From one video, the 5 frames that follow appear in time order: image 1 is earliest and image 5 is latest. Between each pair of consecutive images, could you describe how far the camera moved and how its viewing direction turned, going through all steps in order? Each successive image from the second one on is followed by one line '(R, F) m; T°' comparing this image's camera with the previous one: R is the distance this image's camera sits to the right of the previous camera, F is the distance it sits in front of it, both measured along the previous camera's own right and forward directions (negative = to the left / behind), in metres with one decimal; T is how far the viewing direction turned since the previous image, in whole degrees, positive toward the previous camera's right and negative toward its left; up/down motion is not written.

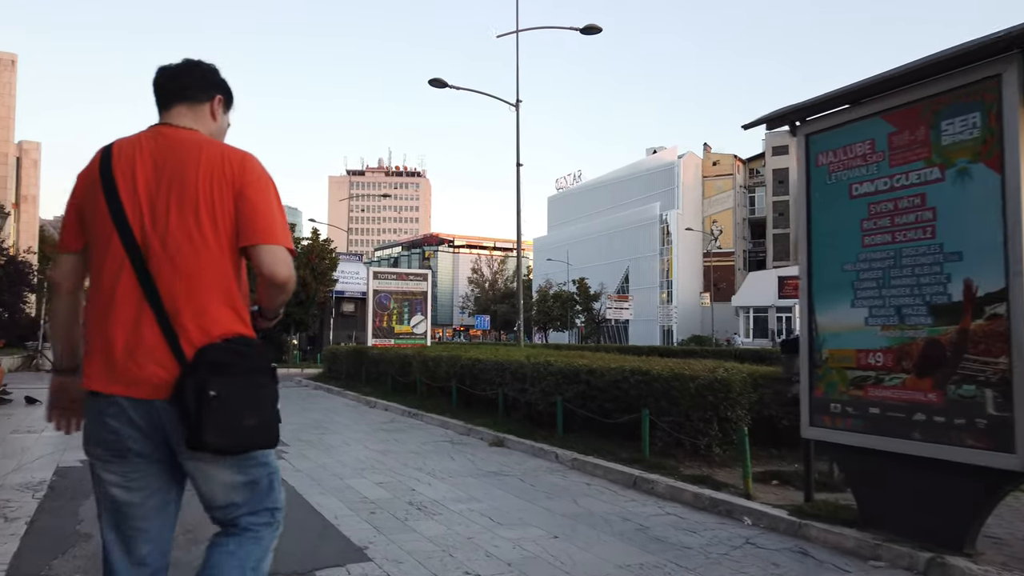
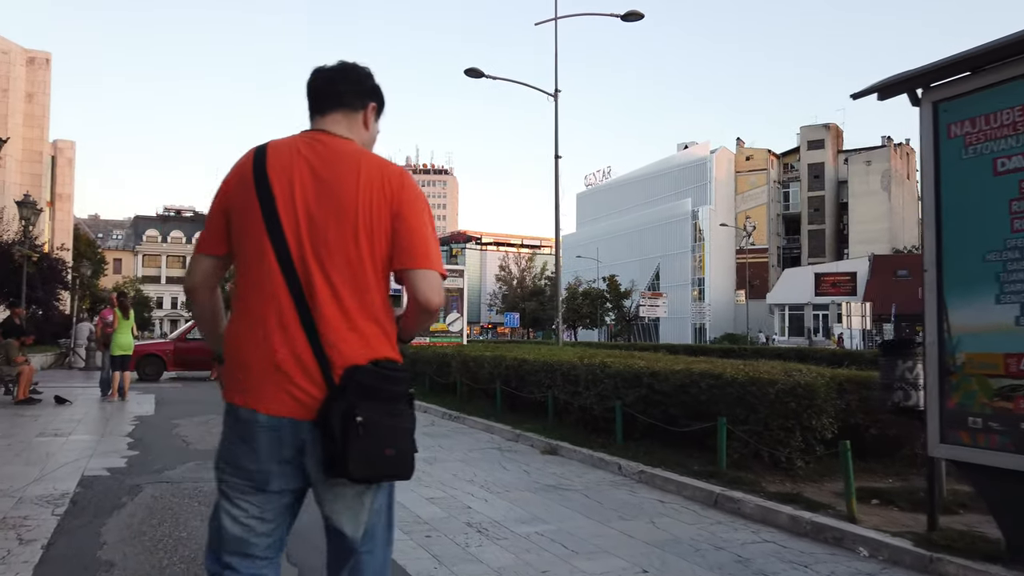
(-0.3, +0.7) m; -2°
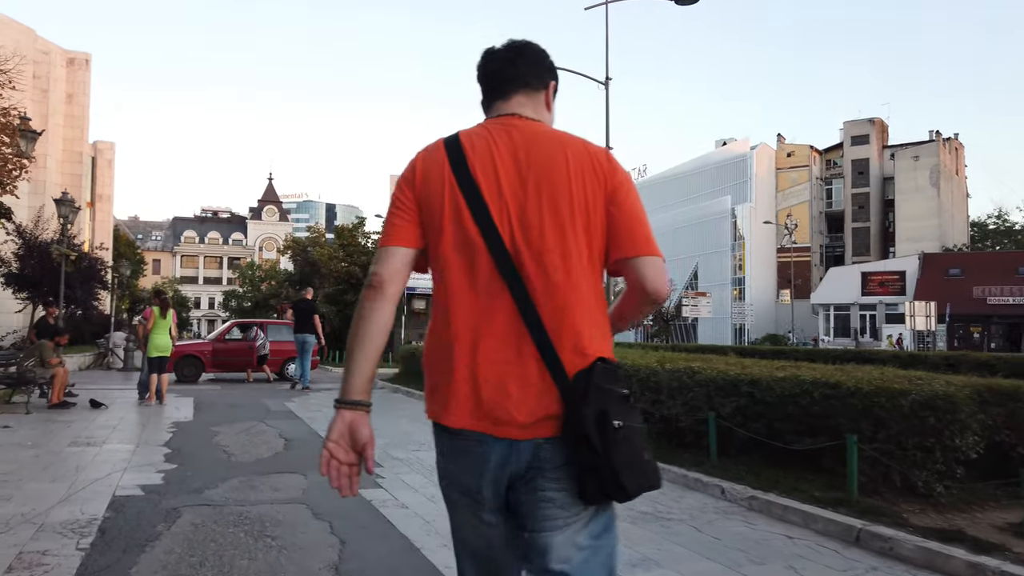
(-0.5, +1.0) m; -2°
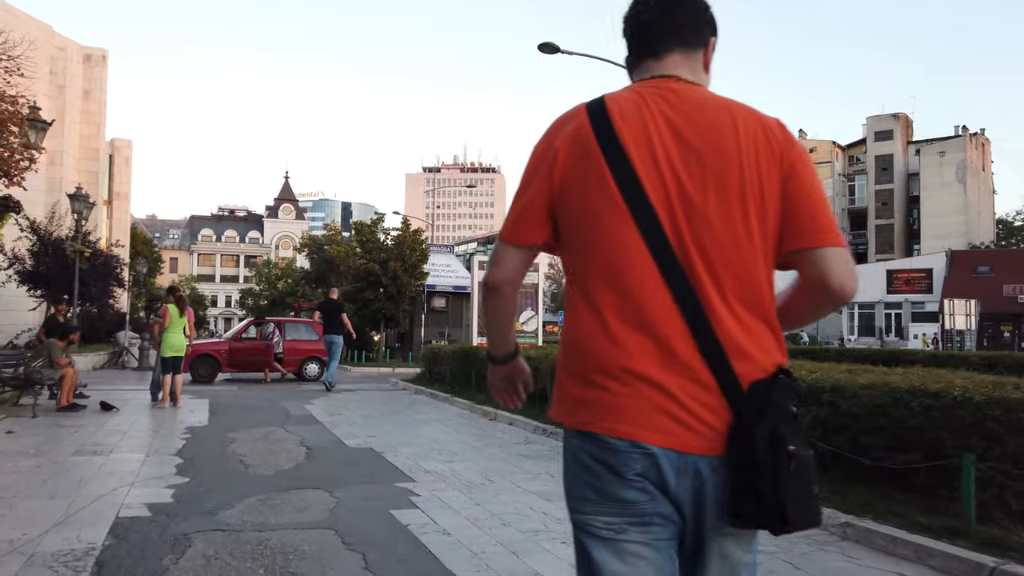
(-0.3, +0.8) m; -1°
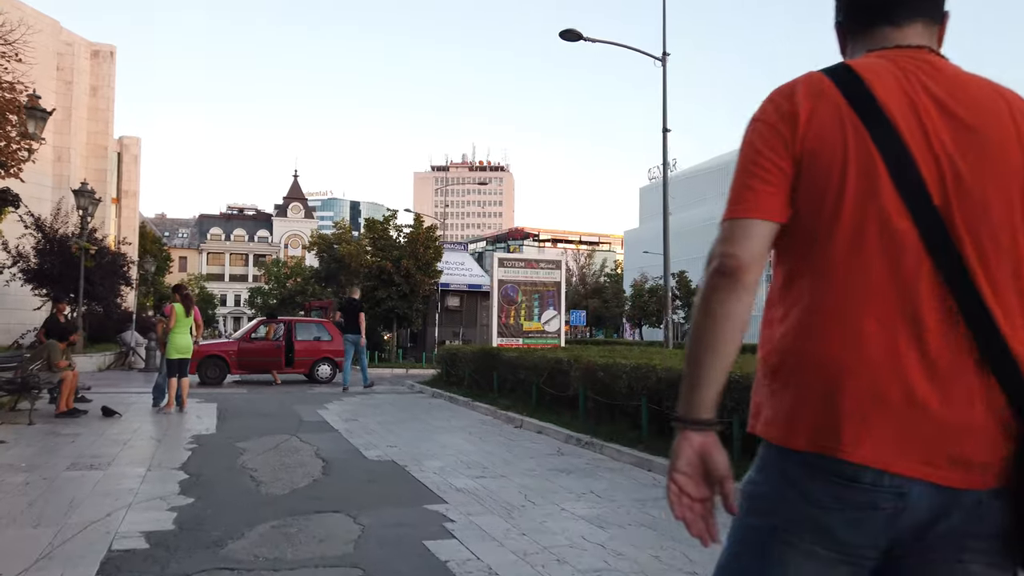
(-0.3, +0.8) m; -1°
